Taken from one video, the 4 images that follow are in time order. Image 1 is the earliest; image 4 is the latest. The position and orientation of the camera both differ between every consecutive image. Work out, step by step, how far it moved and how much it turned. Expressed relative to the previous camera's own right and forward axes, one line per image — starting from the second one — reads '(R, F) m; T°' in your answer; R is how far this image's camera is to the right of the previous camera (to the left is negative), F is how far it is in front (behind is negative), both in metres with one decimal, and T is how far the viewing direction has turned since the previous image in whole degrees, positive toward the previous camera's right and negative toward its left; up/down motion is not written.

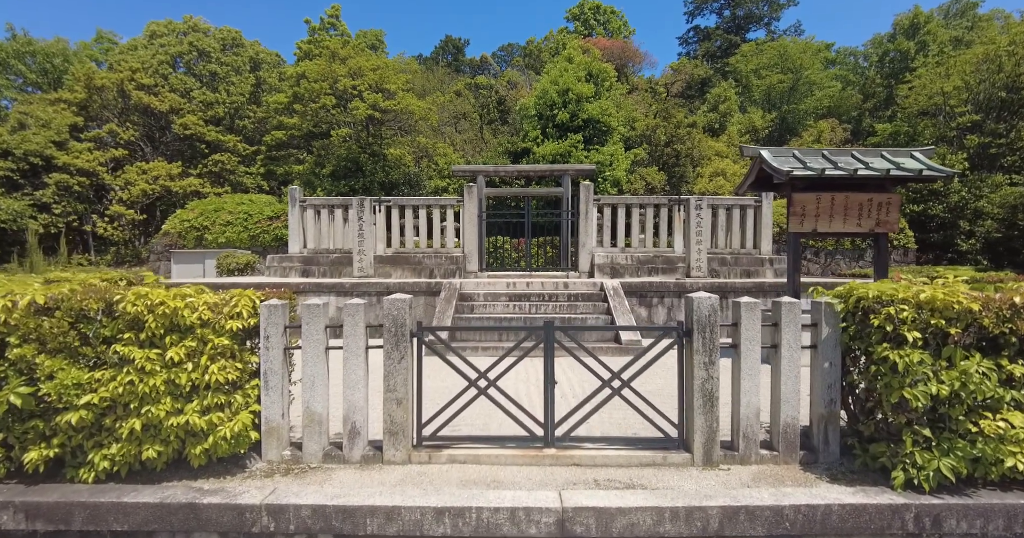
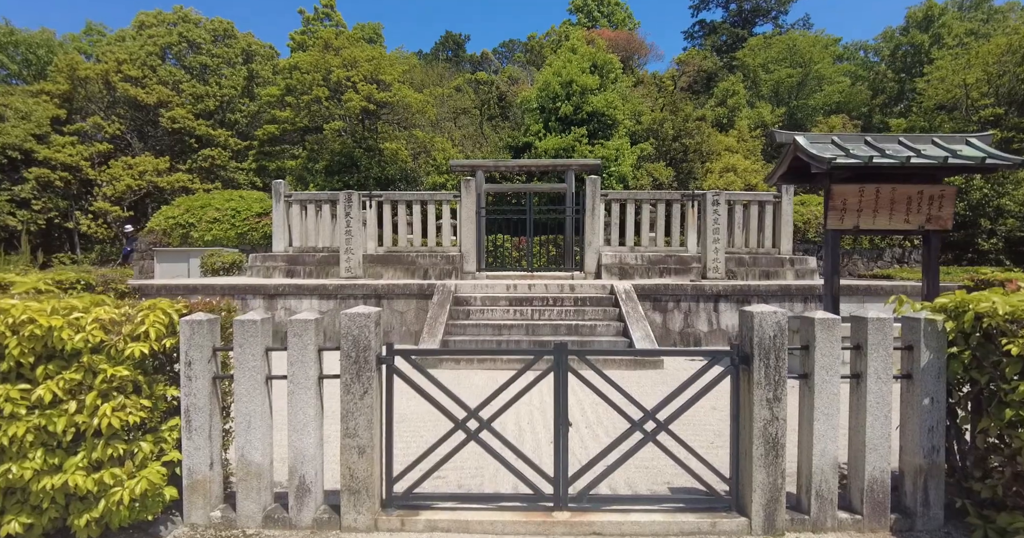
(0.0, +0.9) m; 0°
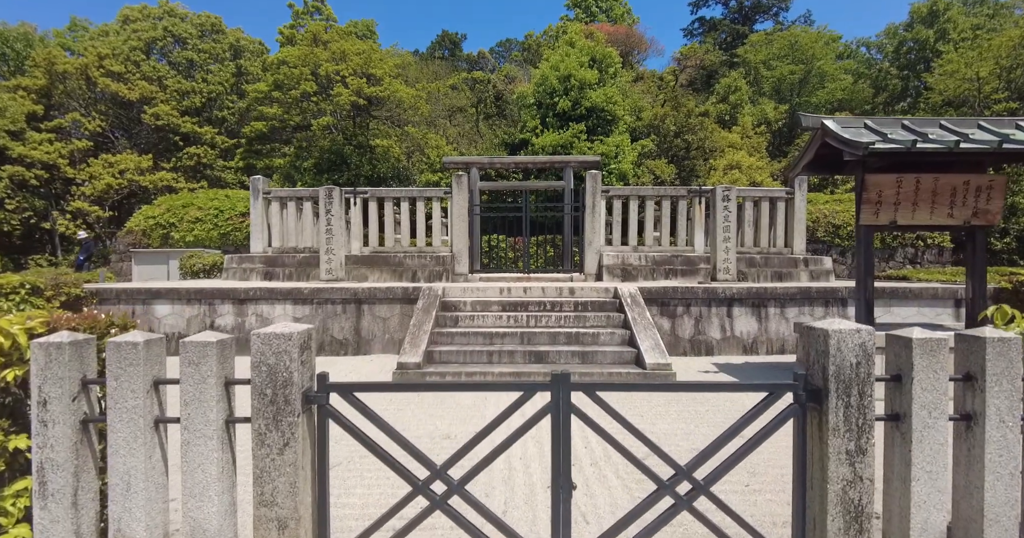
(+0.1, +0.8) m; 0°
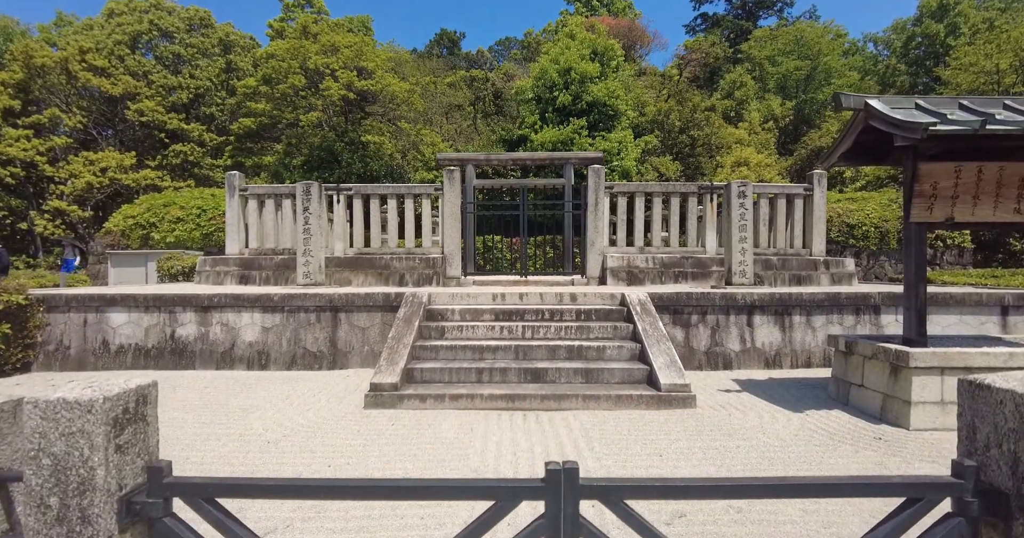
(+0.1, +0.8) m; 0°
